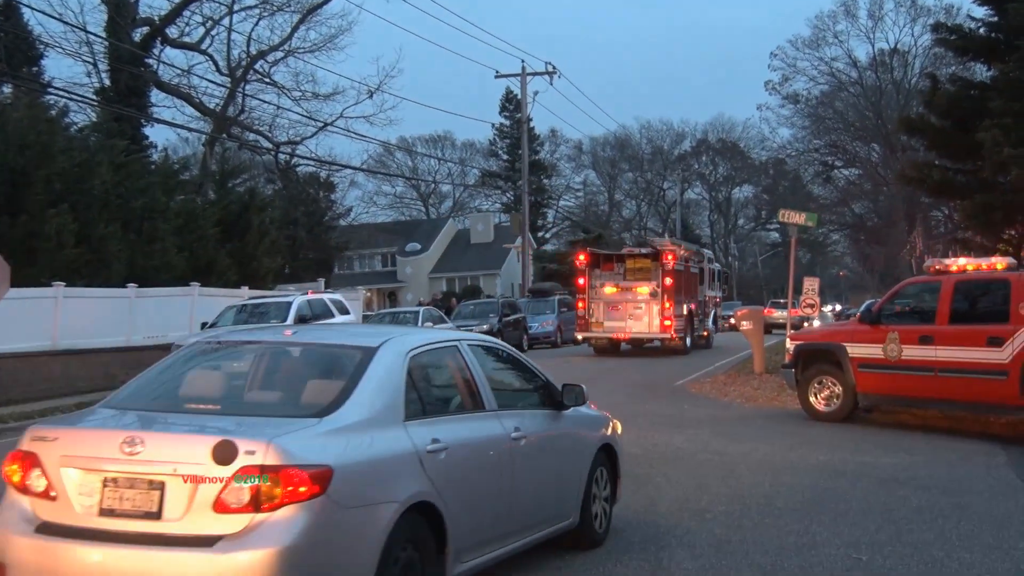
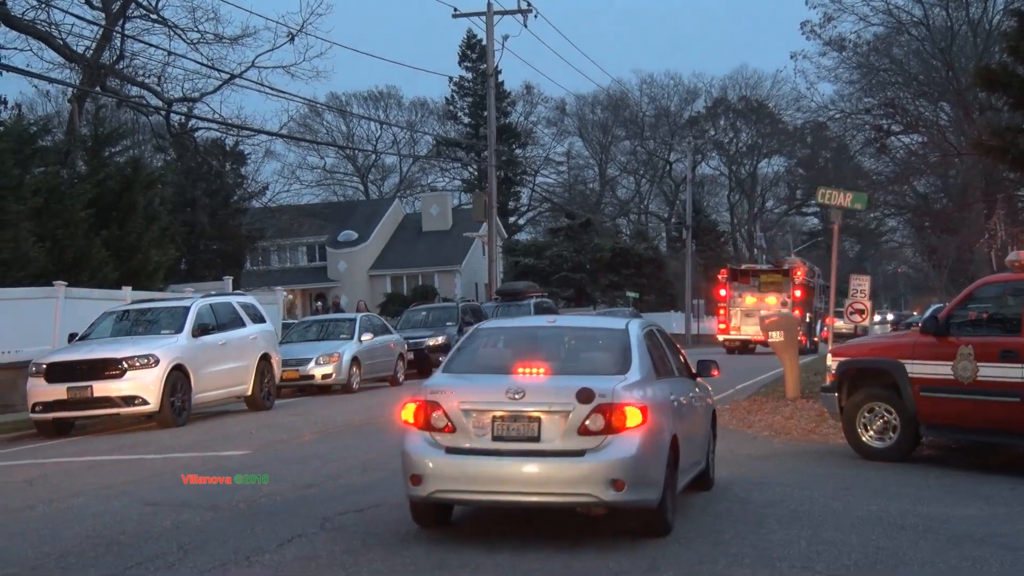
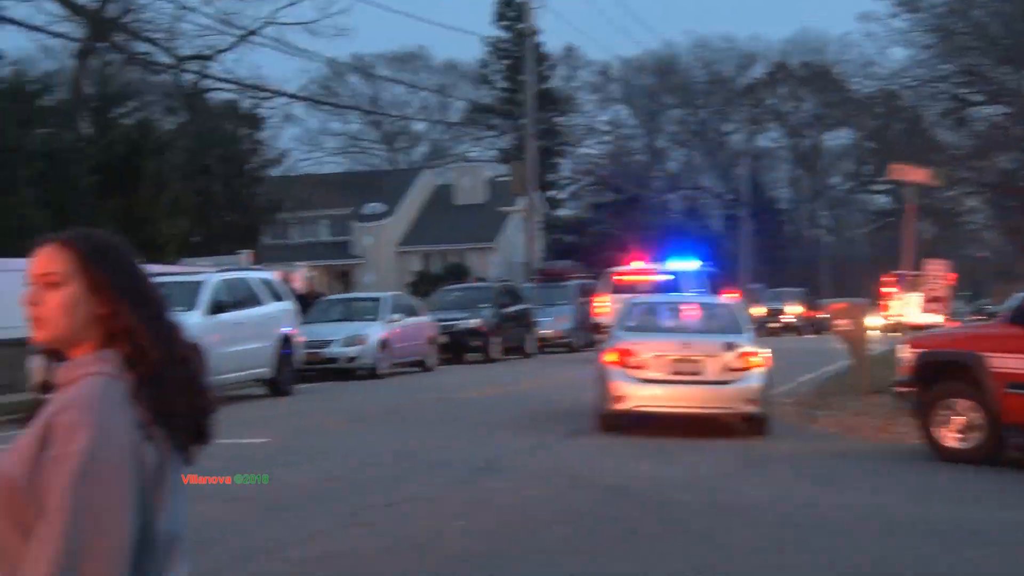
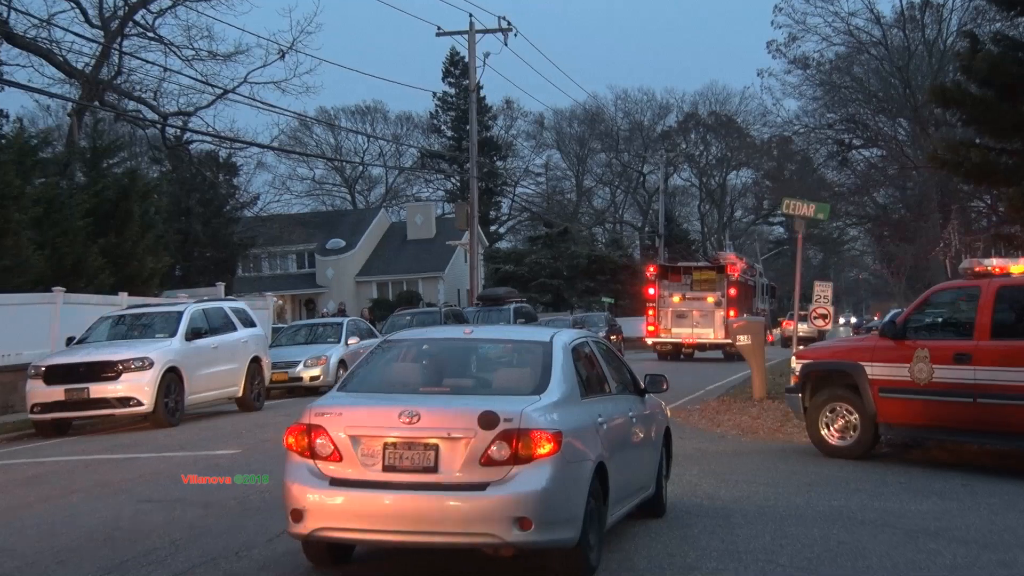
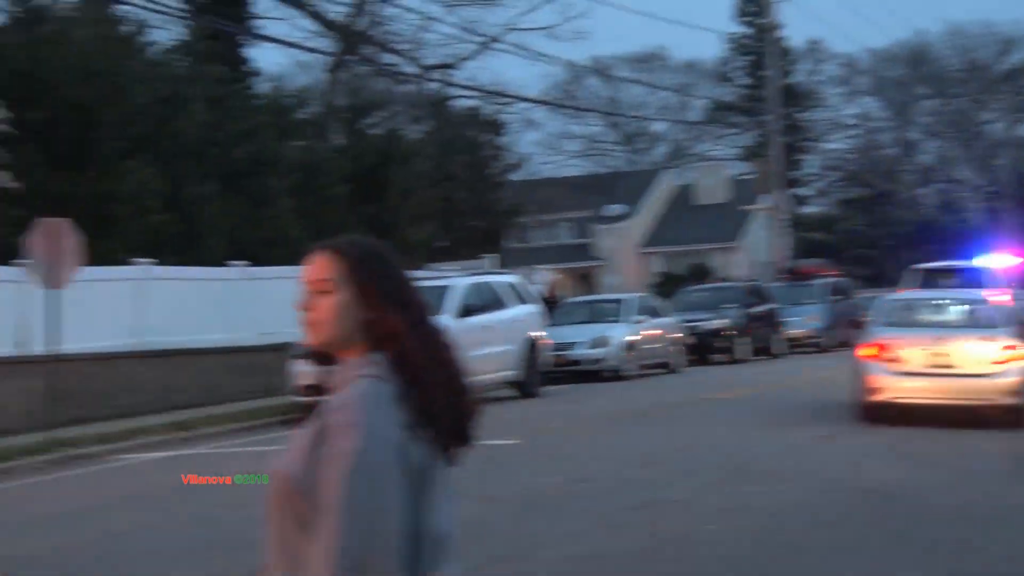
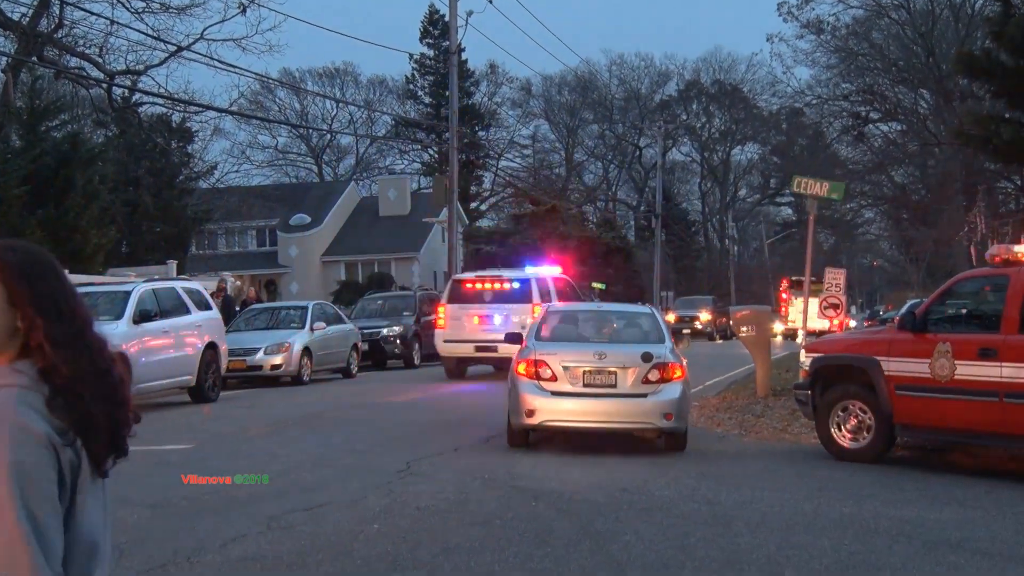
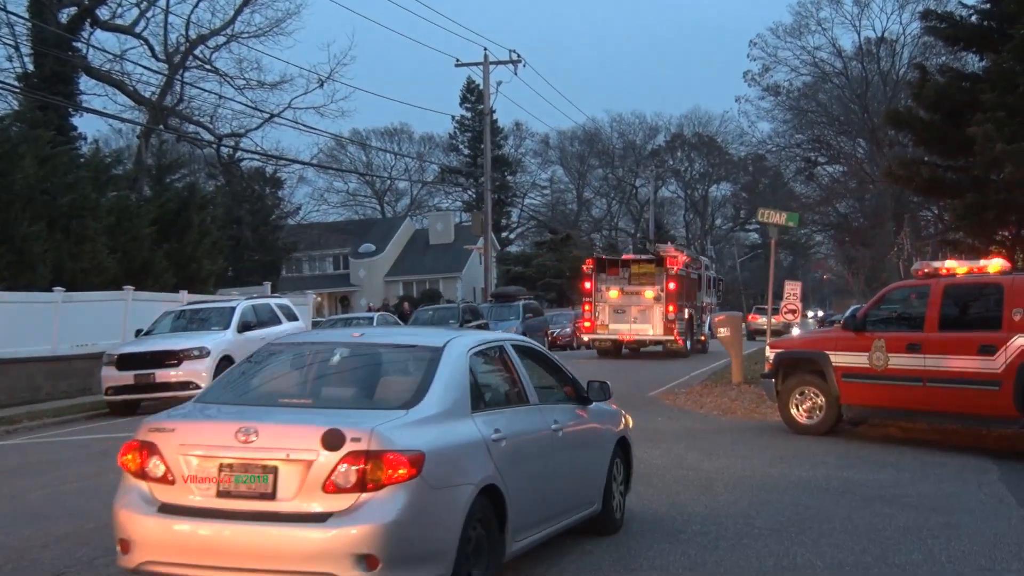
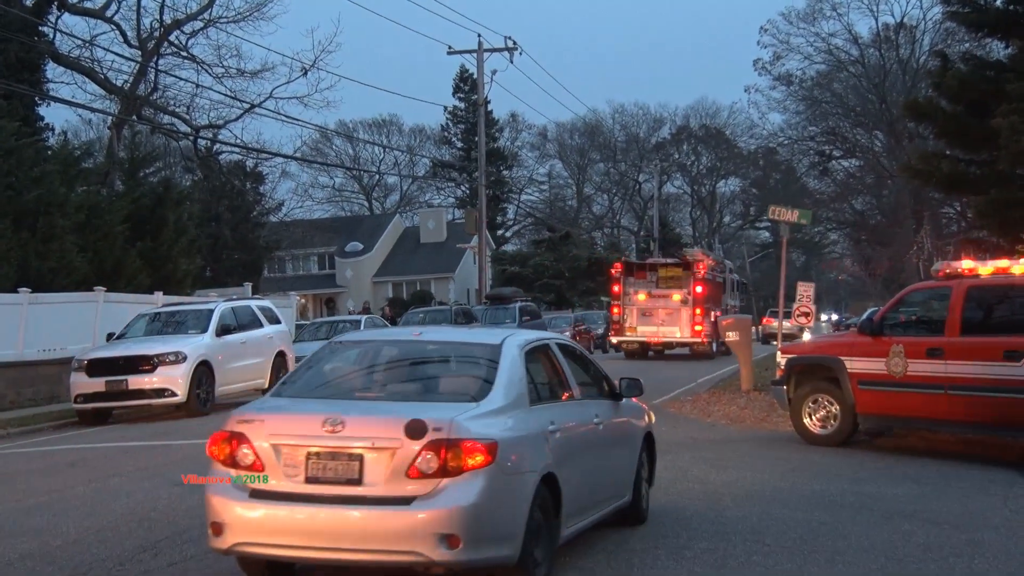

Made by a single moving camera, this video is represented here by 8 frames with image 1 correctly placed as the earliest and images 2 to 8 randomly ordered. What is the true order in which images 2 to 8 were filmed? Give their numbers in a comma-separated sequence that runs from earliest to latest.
7, 8, 4, 2, 6, 3, 5
